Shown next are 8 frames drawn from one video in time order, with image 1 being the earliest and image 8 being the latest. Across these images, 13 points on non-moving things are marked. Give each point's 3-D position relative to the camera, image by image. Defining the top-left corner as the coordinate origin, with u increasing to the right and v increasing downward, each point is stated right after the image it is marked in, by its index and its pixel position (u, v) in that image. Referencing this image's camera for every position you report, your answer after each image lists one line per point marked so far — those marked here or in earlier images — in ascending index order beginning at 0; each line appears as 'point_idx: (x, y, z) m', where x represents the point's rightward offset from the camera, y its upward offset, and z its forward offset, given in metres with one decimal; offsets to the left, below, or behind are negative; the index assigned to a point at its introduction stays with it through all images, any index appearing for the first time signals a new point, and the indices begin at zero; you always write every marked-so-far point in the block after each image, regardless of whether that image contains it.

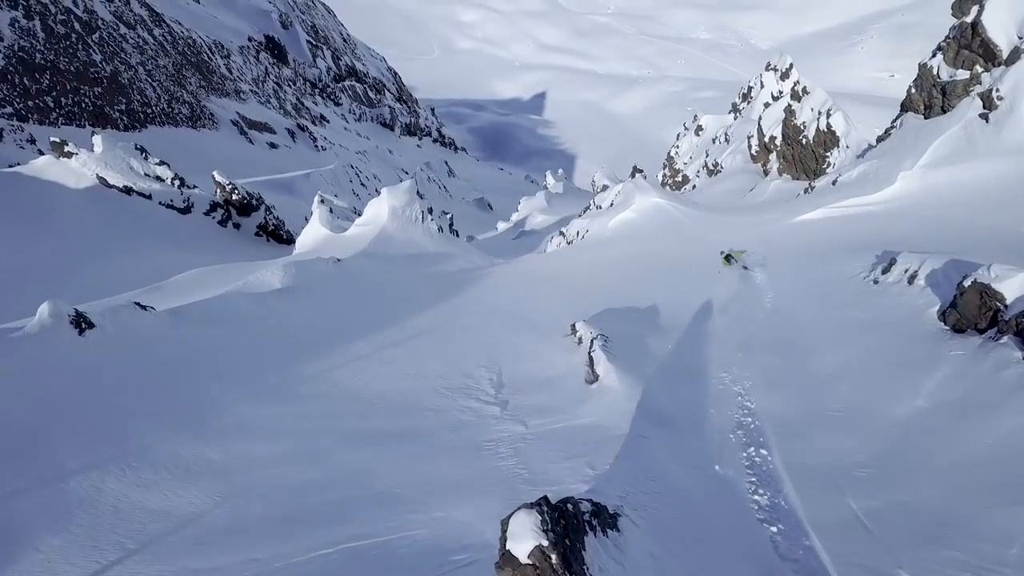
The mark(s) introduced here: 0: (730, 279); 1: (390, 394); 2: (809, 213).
0: (+4.5, +0.1, +14.7) m
1: (-1.7, -1.5, +9.5) m
2: (+7.6, +1.9, +17.9) m
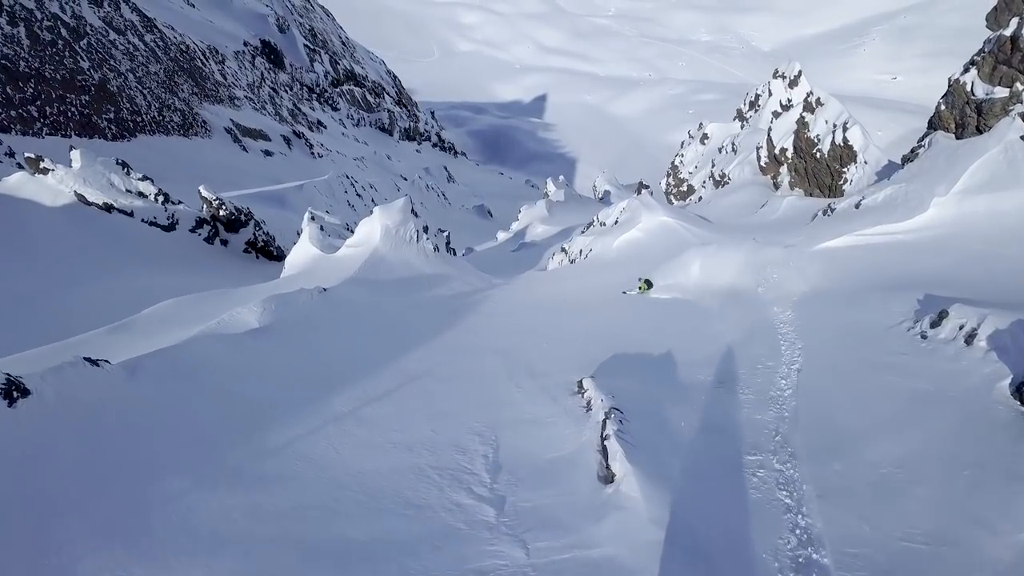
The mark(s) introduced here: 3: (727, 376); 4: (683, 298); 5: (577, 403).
0: (+4.5, -0.6, +13.4) m
1: (-1.7, -2.2, +8.2) m
2: (+7.5, +1.1, +16.6) m
3: (+3.2, -1.3, +10.4) m
4: (+4.2, -0.1, +17.3) m
5: (+0.9, -1.7, +10.1) m
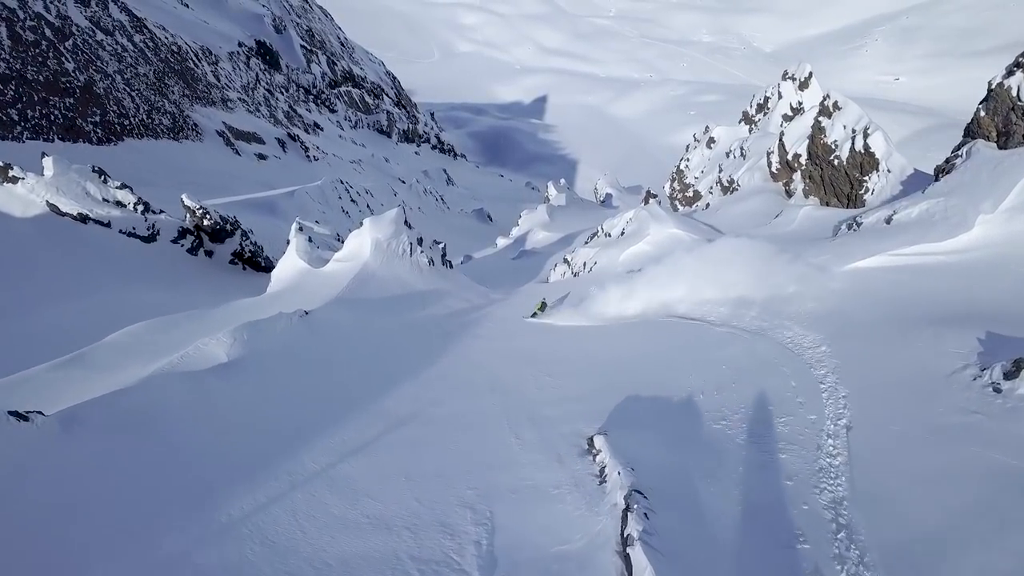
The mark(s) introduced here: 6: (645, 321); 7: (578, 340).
0: (+4.5, -1.1, +11.9) m
1: (-1.7, -2.7, +6.8) m
2: (+7.5, +0.6, +15.1) m
3: (+3.2, -1.9, +9.0) m
4: (+4.2, -0.6, +15.8) m
5: (+0.9, -2.2, +8.6) m
6: (+3.1, -0.7, +16.6) m
7: (+1.5, -1.1, +16.1) m
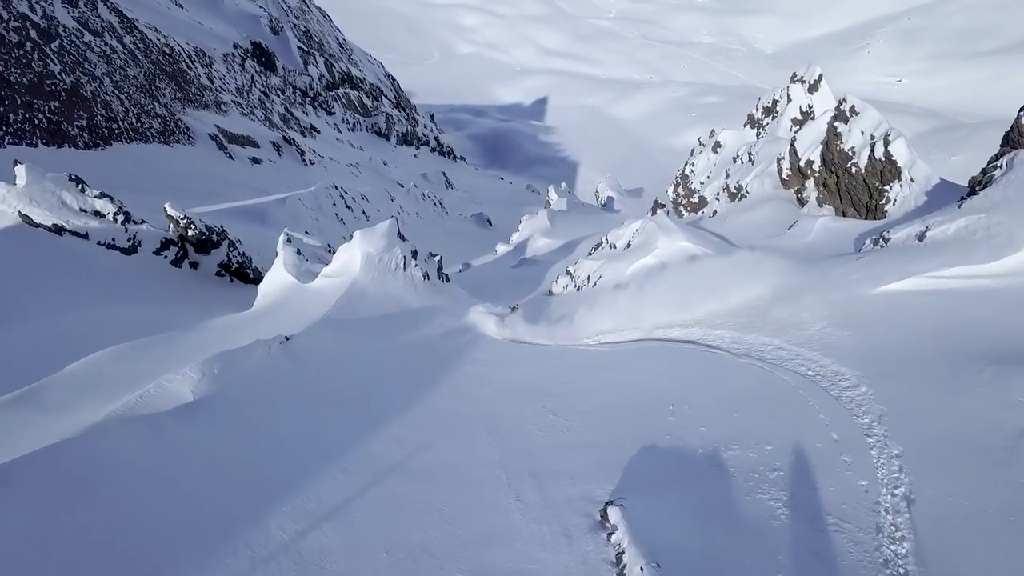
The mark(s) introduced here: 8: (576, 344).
0: (+4.5, -1.6, +10.6) m
1: (-1.7, -3.2, +5.5) m
2: (+7.5, +0.1, +13.8) m
3: (+3.2, -2.3, +7.6) m
4: (+4.2, -1.1, +14.5) m
5: (+0.9, -2.6, +7.3) m
6: (+3.1, -1.2, +15.3) m
7: (+1.5, -1.6, +14.8) m
8: (+1.5, -1.4, +16.9) m
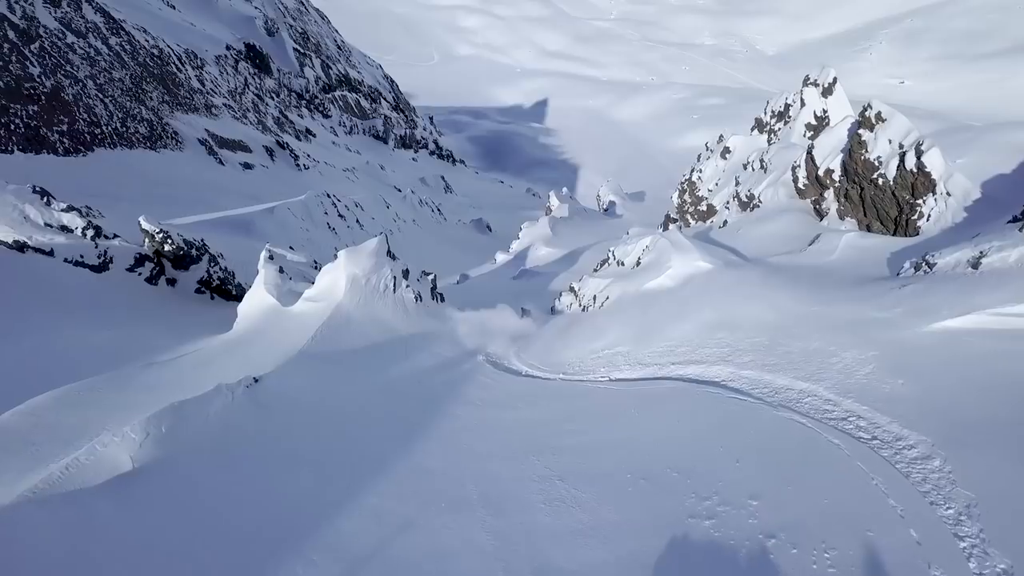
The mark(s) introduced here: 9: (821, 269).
0: (+4.5, -2.2, +8.8) m
1: (-1.8, -3.8, +3.7) m
2: (+7.5, -0.5, +12.0) m
3: (+3.2, -2.9, +5.9) m
4: (+4.2, -1.7, +12.8) m
5: (+0.9, -3.3, +5.5) m
6: (+3.1, -1.8, +13.5) m
7: (+1.5, -2.3, +13.0) m
8: (+1.5, -2.0, +15.1) m
9: (+8.4, +0.5, +19.2) m
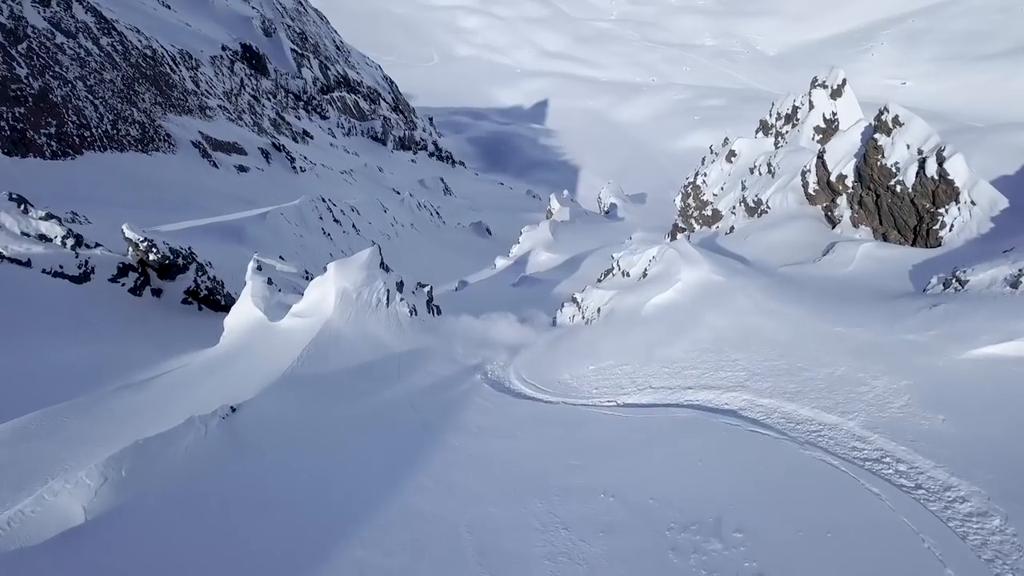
0: (+4.5, -2.6, +7.8) m
1: (-1.8, -4.2, +2.7) m
2: (+7.5, -0.8, +11.0) m
3: (+3.2, -3.3, +4.9) m
4: (+4.2, -2.0, +11.8) m
5: (+0.9, -3.6, +4.5) m
6: (+3.1, -2.2, +12.5) m
7: (+1.5, -2.6, +12.0) m
8: (+1.5, -2.3, +14.1) m
9: (+8.4, +0.2, +18.2) m
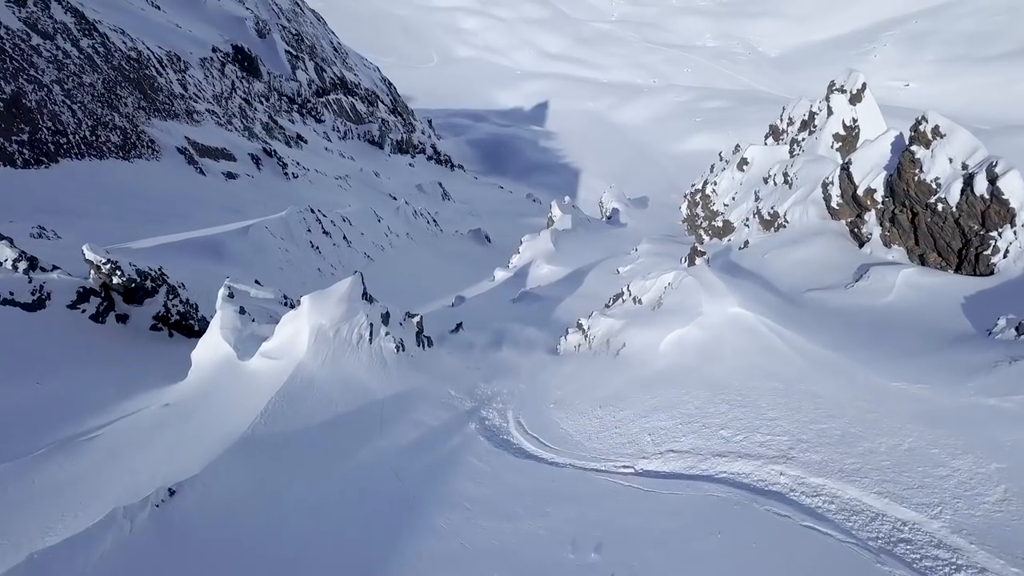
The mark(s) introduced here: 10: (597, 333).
0: (+4.5, -3.3, +5.7) m
1: (-1.8, -4.9, +0.6) m
2: (+7.5, -1.6, +8.9) m
3: (+3.1, -4.1, +2.8) m
4: (+4.2, -2.8, +9.7) m
5: (+0.9, -4.4, +2.4) m
6: (+3.1, -2.9, +10.4) m
7: (+1.5, -3.4, +9.9) m
8: (+1.5, -3.1, +12.0) m
9: (+8.4, -0.6, +16.1) m
10: (+2.5, -1.3, +19.9) m
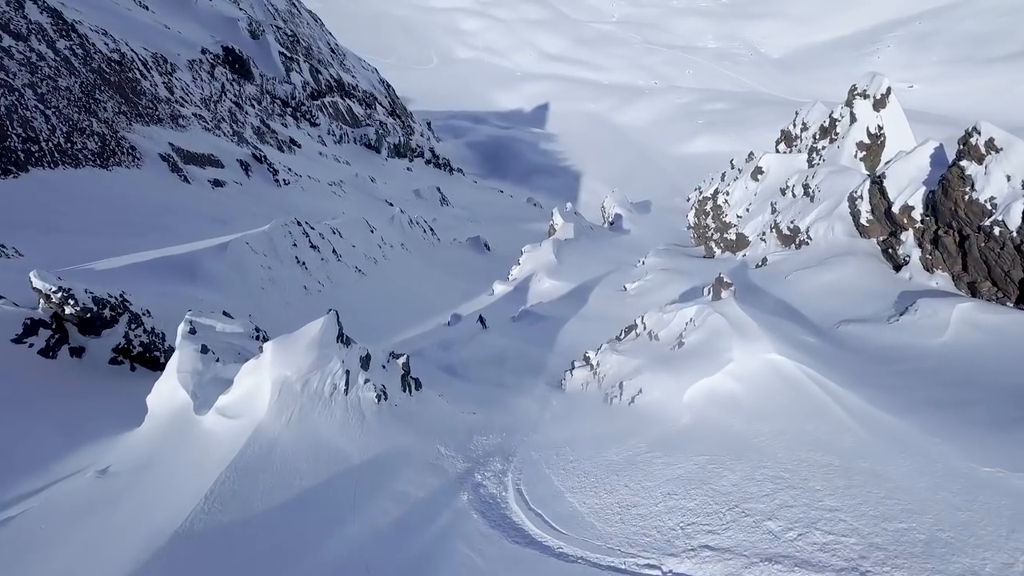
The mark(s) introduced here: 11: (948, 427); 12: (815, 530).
0: (+4.4, -4.2, +3.5) m
1: (-1.8, -5.7, -1.6) m
2: (+7.5, -2.4, +6.7) m
3: (+3.1, -4.9, +0.5) m
4: (+4.1, -3.6, +7.4) m
5: (+0.9, -5.2, +0.2) m
6: (+3.1, -3.8, +8.2) m
7: (+1.5, -4.2, +7.7) m
8: (+1.5, -3.9, +9.8) m
9: (+8.4, -1.4, +13.8) m
10: (+2.4, -2.1, +17.7) m
11: (+6.7, -2.1, +10.9) m
12: (+4.0, -3.2, +9.3) m
